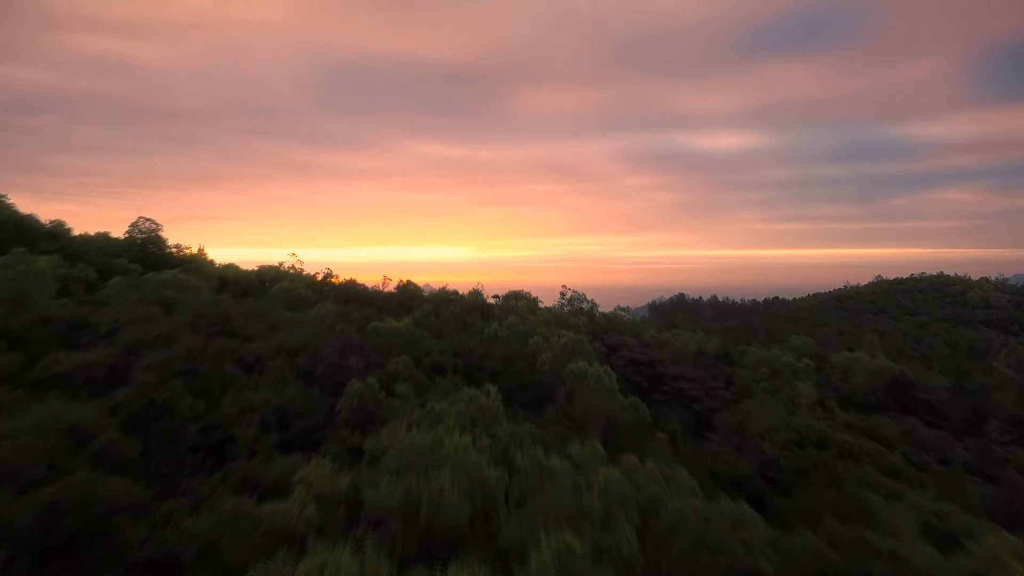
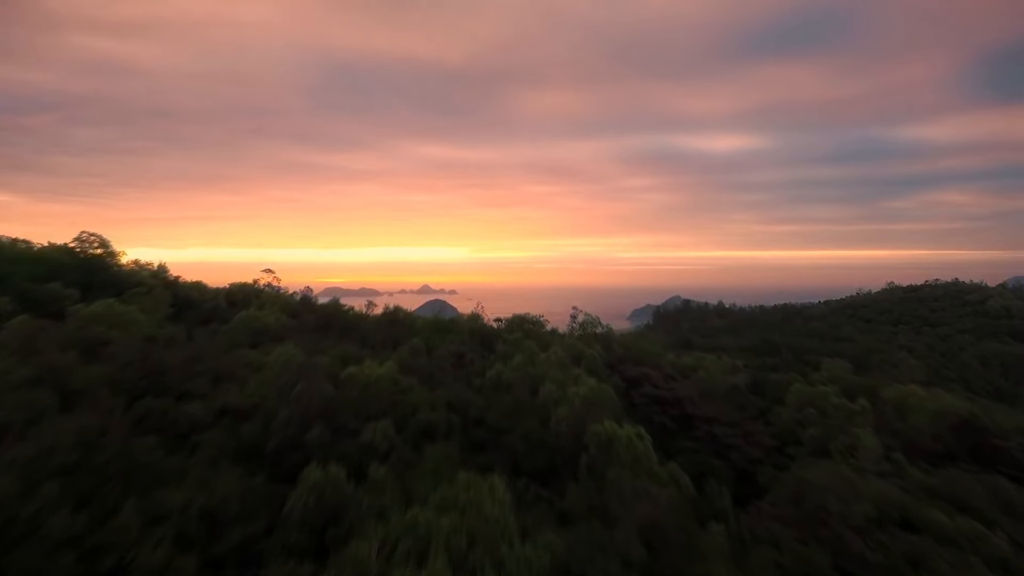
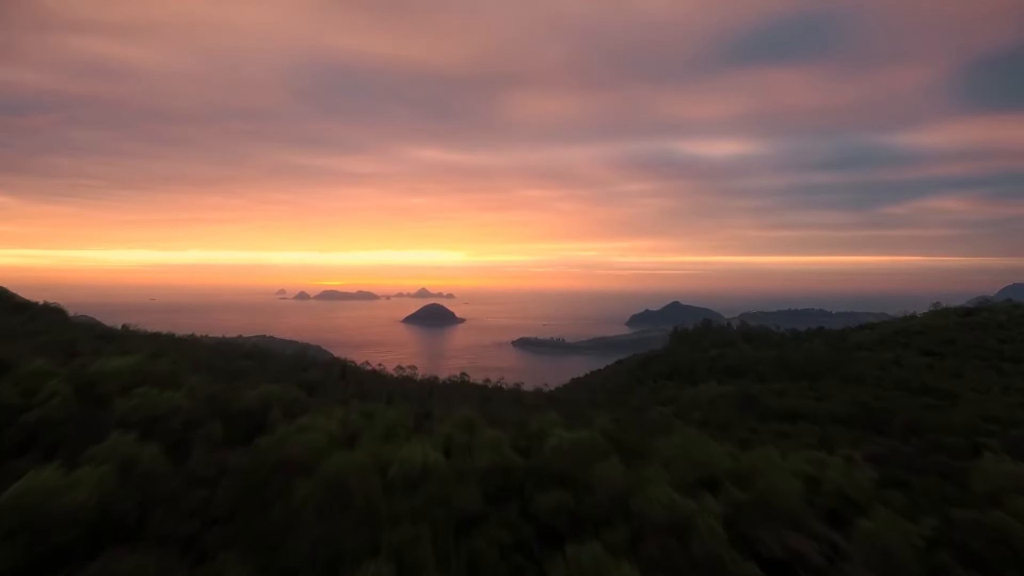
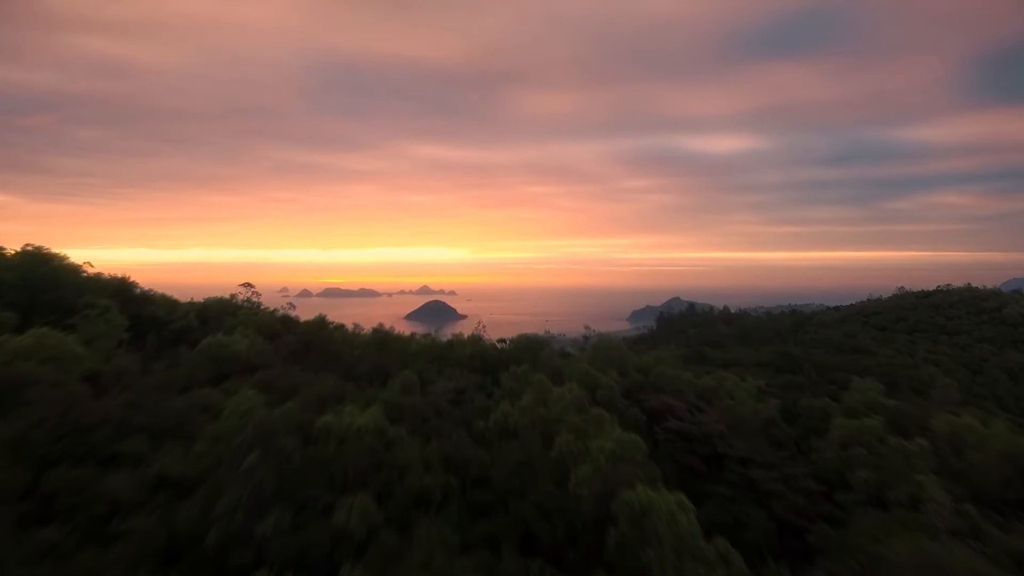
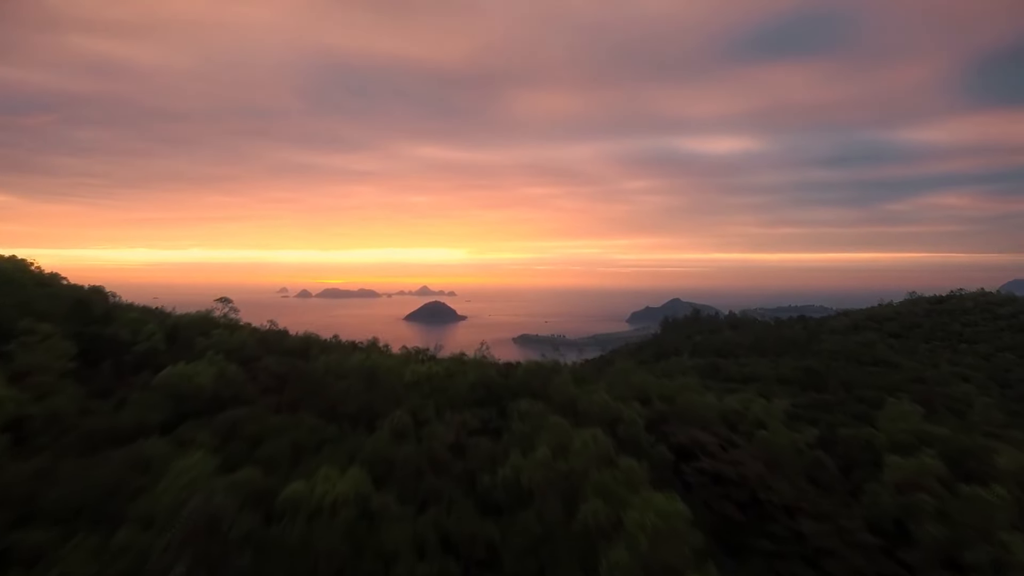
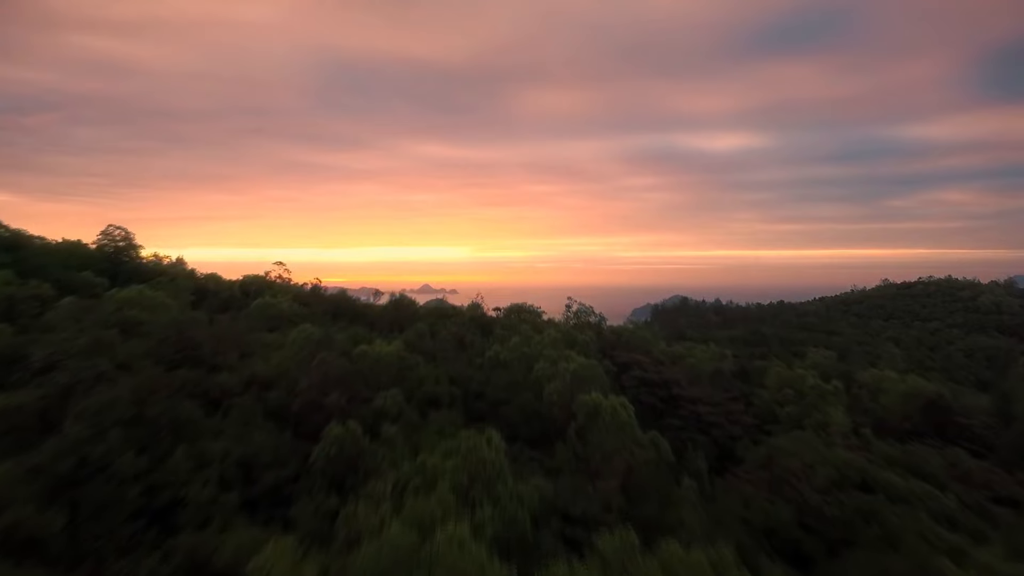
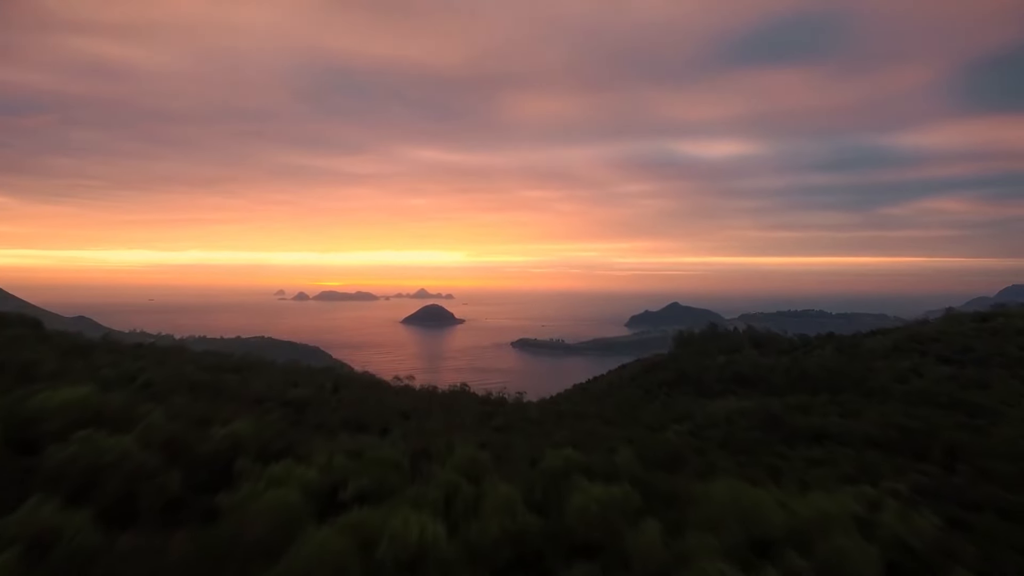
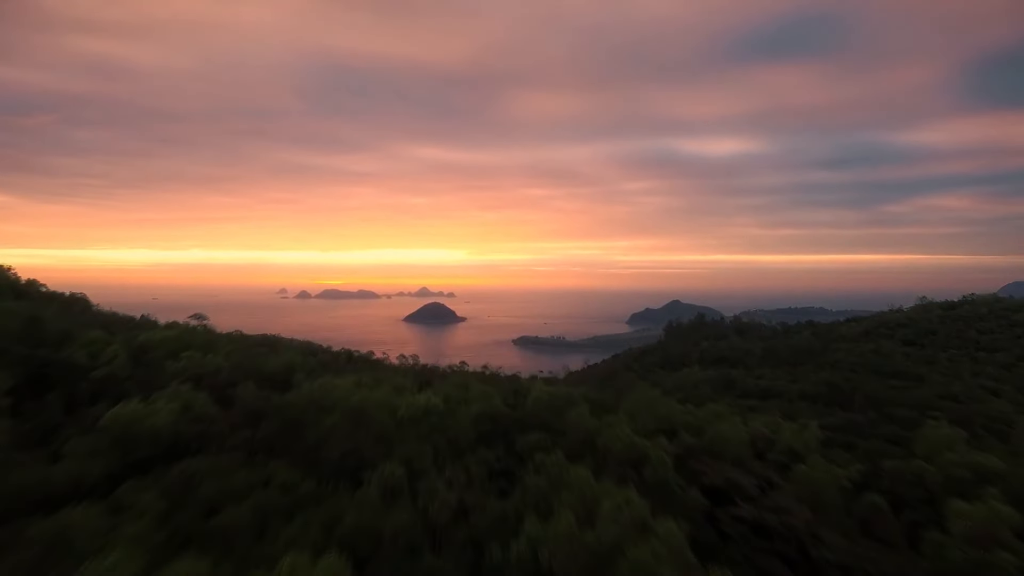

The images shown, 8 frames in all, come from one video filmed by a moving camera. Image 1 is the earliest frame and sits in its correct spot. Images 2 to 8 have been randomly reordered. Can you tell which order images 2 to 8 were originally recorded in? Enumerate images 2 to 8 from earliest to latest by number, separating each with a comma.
6, 2, 4, 5, 8, 3, 7
